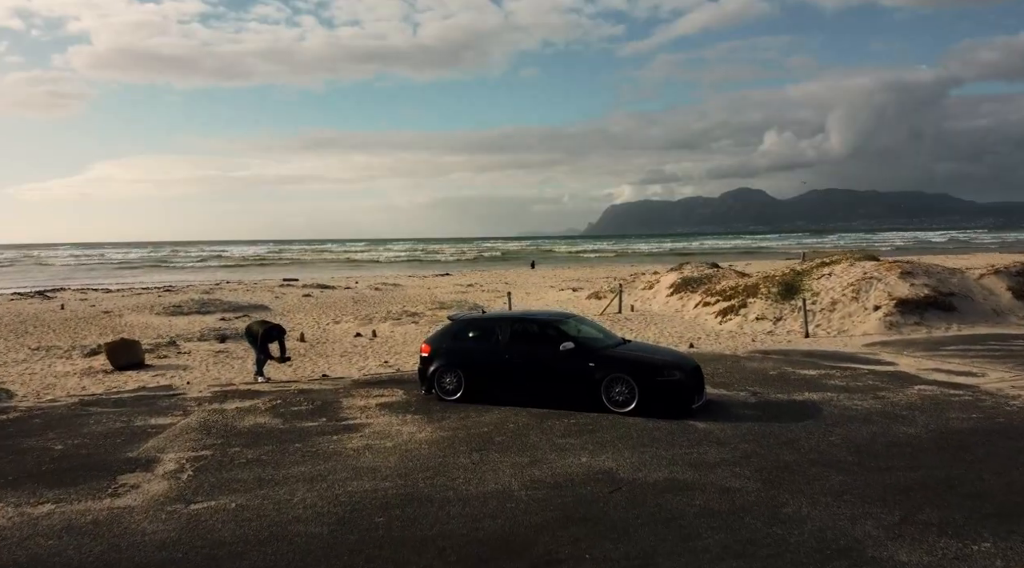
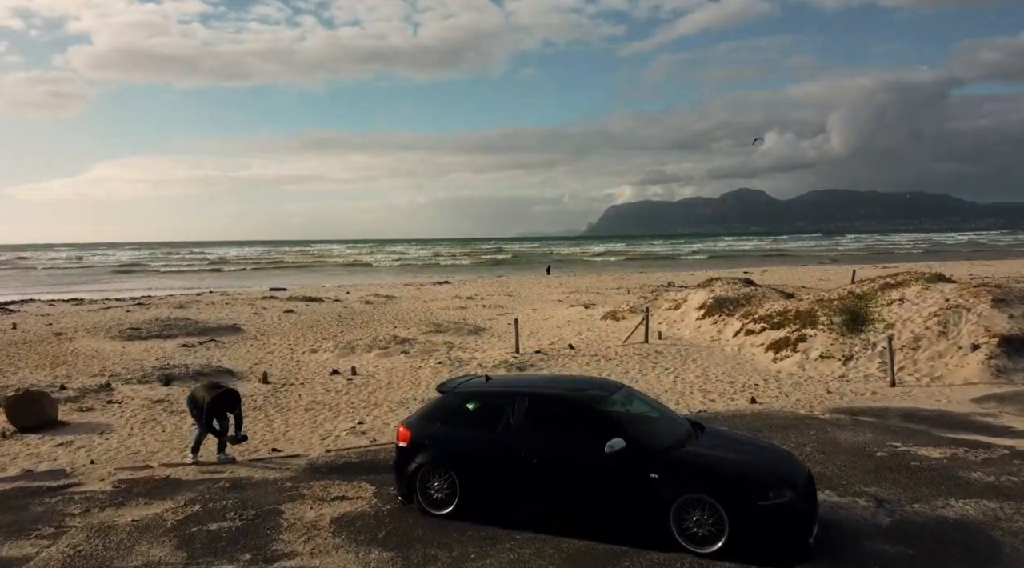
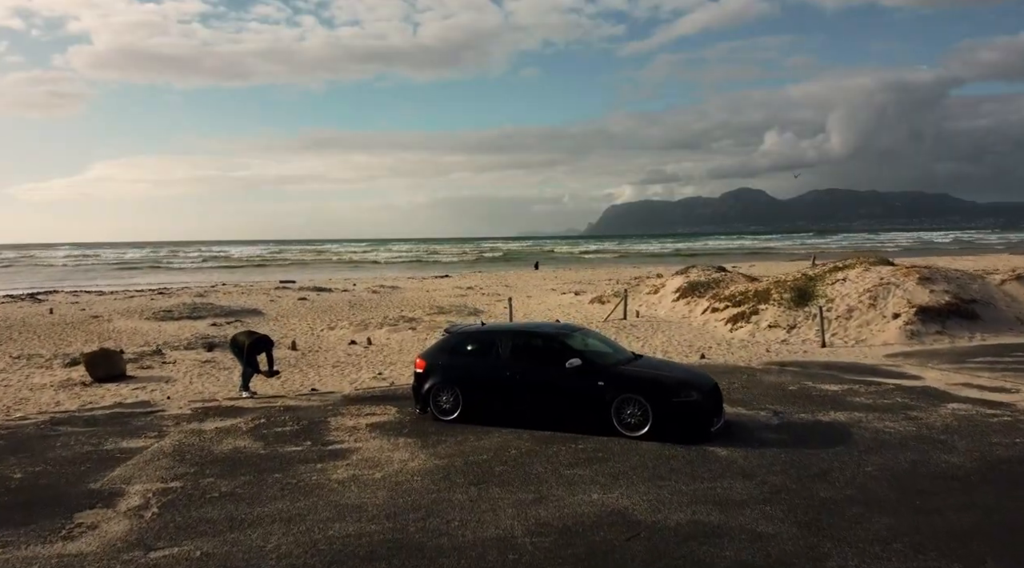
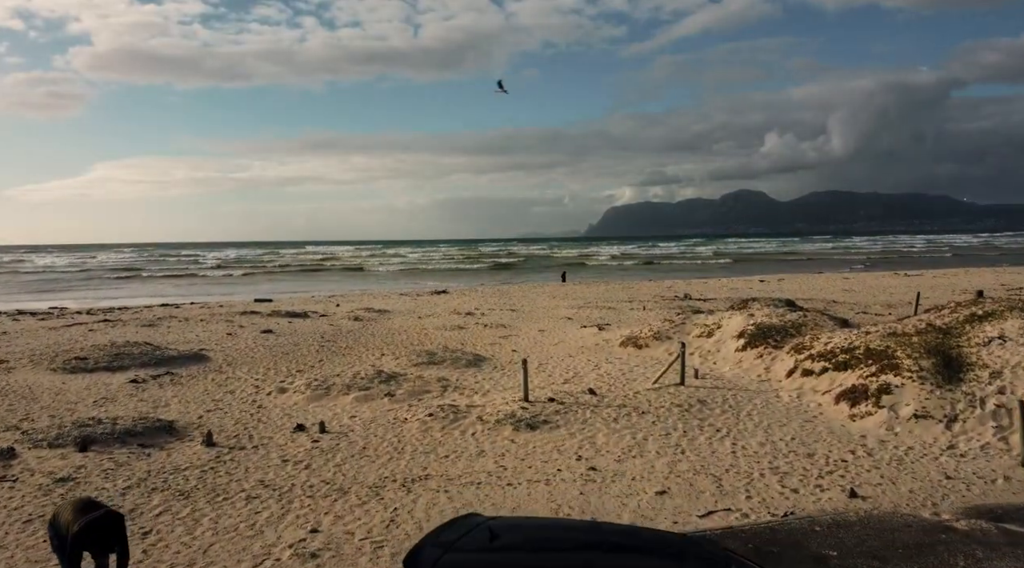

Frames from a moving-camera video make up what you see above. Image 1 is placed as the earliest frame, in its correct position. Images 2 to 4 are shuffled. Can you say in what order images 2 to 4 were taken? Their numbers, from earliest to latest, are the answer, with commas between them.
3, 2, 4
